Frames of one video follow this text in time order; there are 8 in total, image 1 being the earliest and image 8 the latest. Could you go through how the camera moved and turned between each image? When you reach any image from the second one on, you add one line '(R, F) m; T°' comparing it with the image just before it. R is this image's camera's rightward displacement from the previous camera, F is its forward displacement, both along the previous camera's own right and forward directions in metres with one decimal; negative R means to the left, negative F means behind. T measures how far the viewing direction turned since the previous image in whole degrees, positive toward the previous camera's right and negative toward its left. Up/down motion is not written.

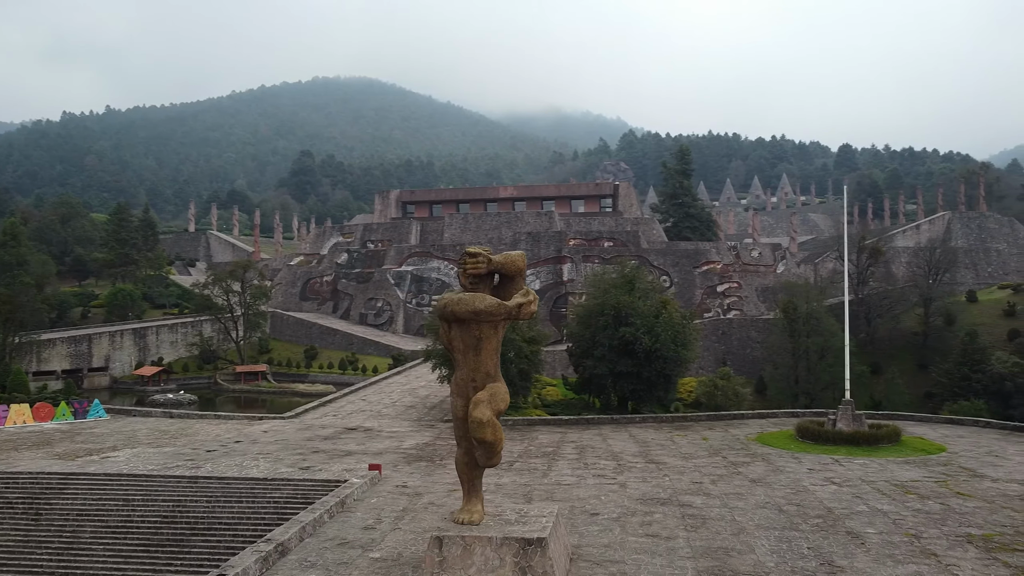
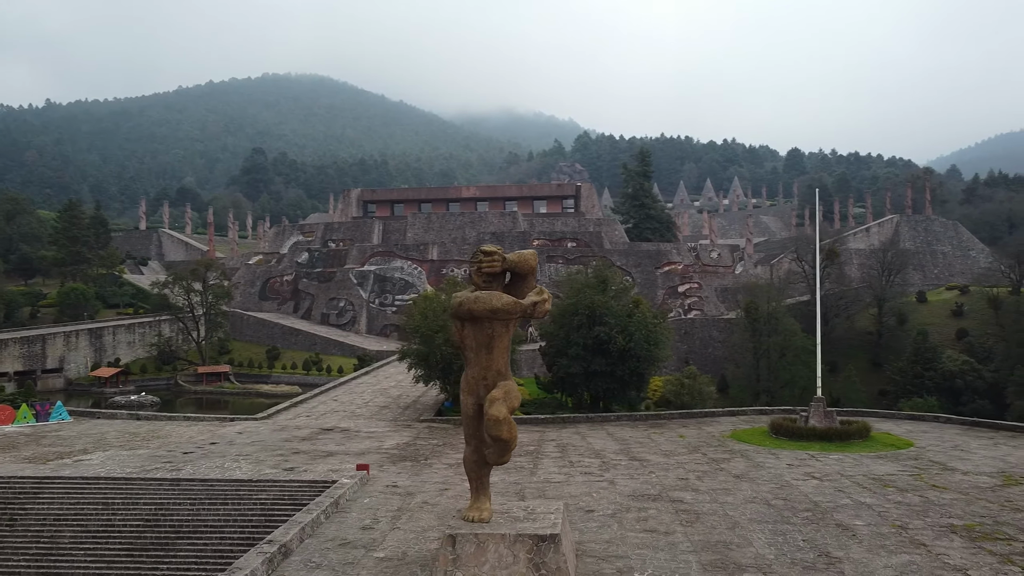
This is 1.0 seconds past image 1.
(-0.5, 0.0) m; +3°
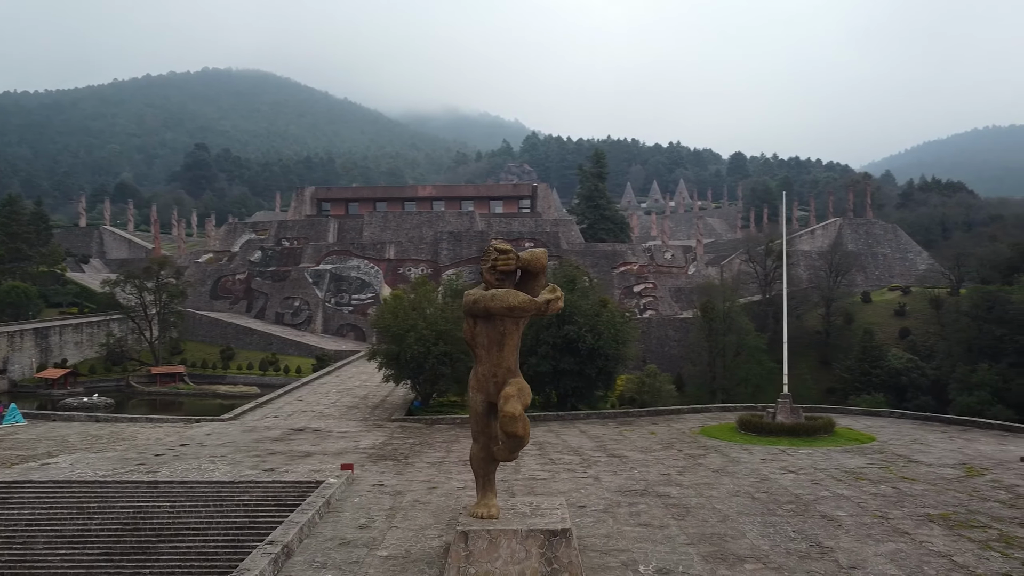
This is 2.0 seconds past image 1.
(-0.5, 0.0) m; +4°
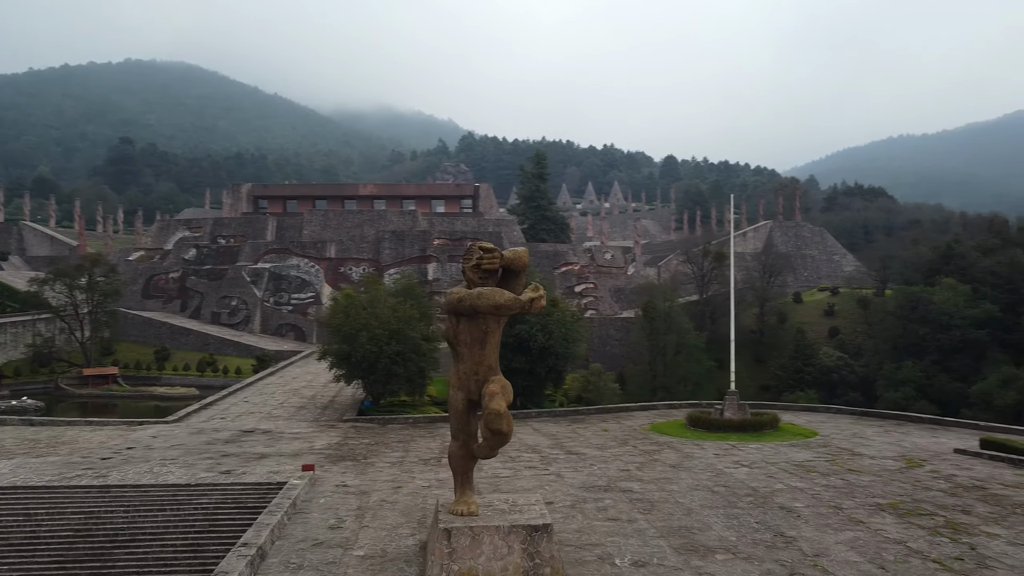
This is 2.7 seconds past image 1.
(-0.4, 0.0) m; +5°
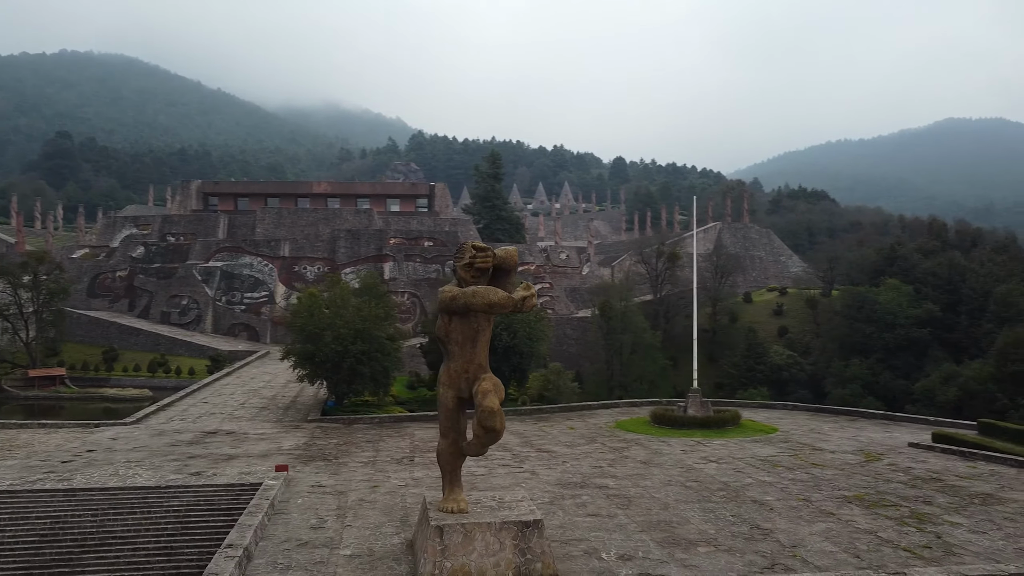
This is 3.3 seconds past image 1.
(-0.4, -0.1) m; +4°
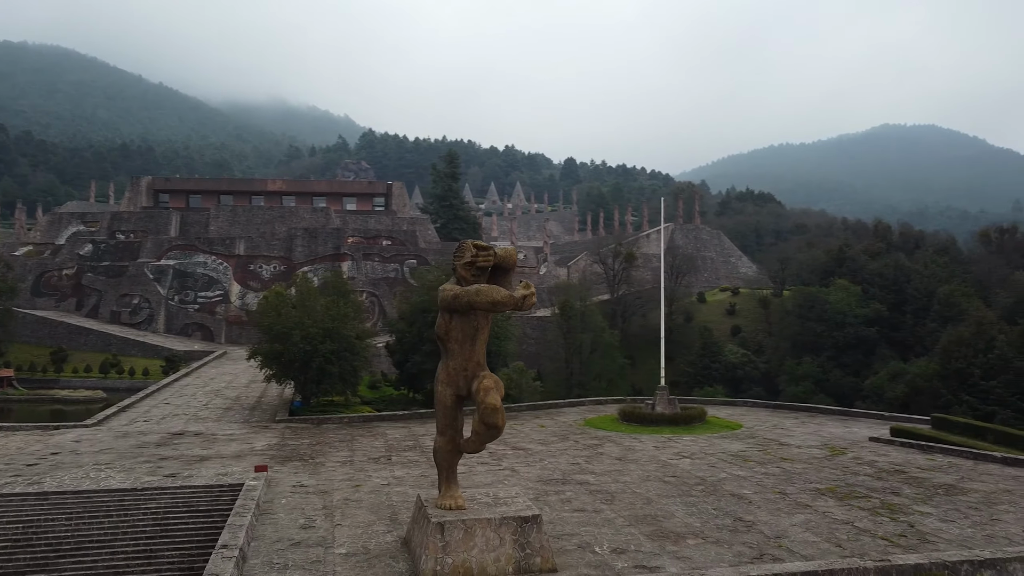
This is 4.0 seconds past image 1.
(-0.4, -0.1) m; +4°
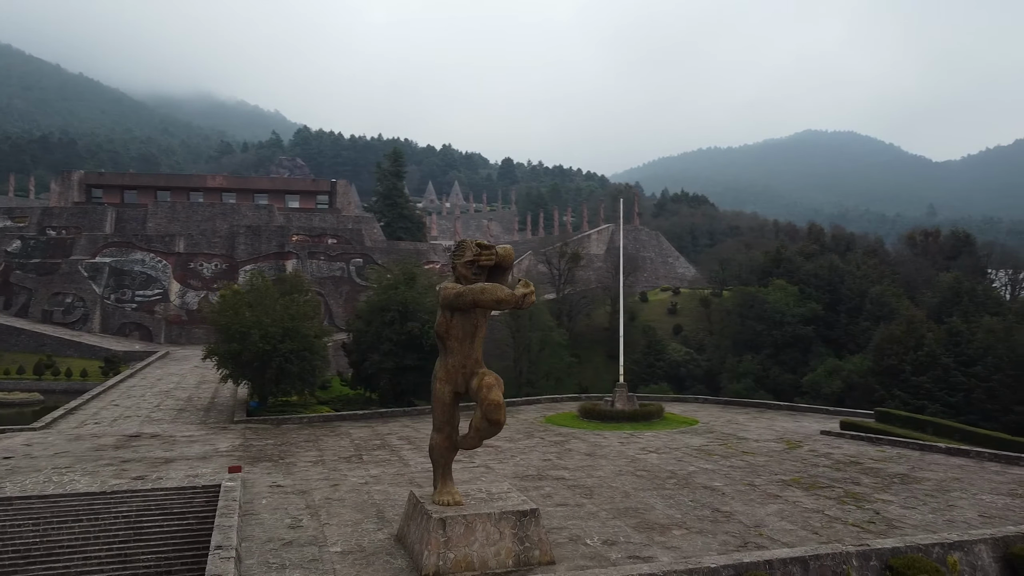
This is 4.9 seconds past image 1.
(-0.5, -0.1) m; +5°
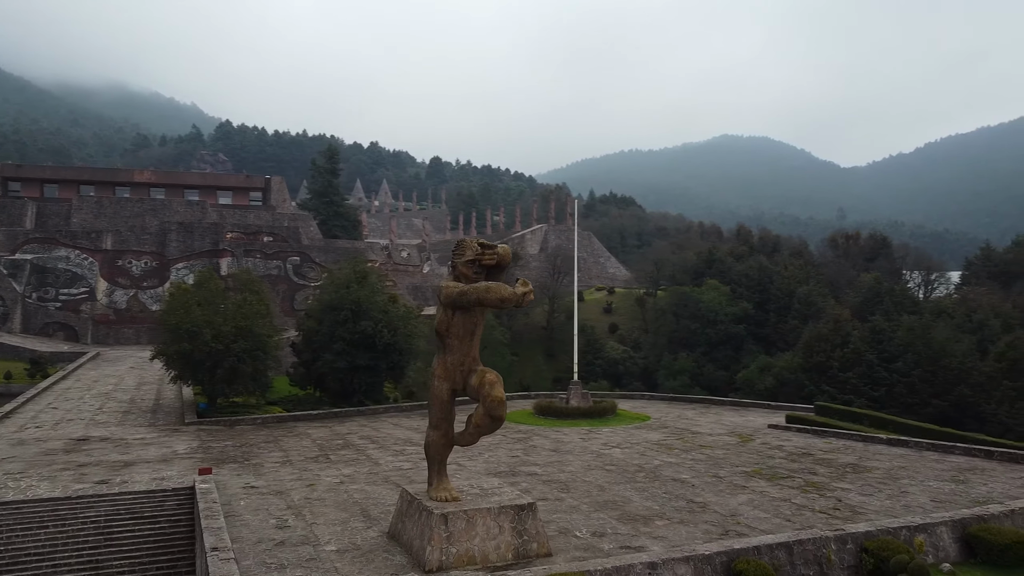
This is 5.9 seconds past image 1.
(-0.6, -0.1) m; +5°
